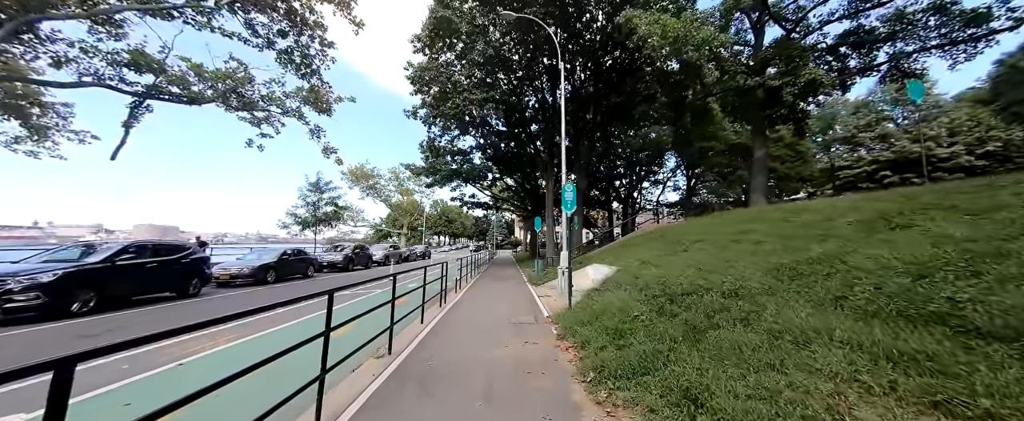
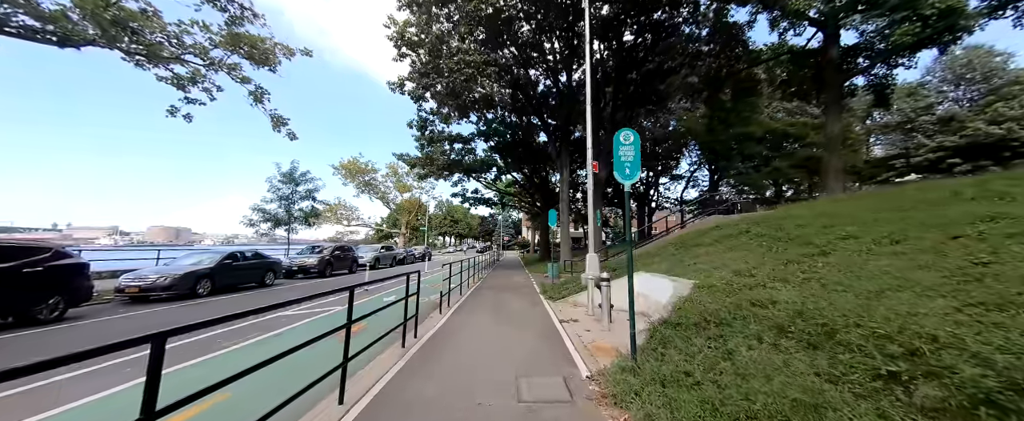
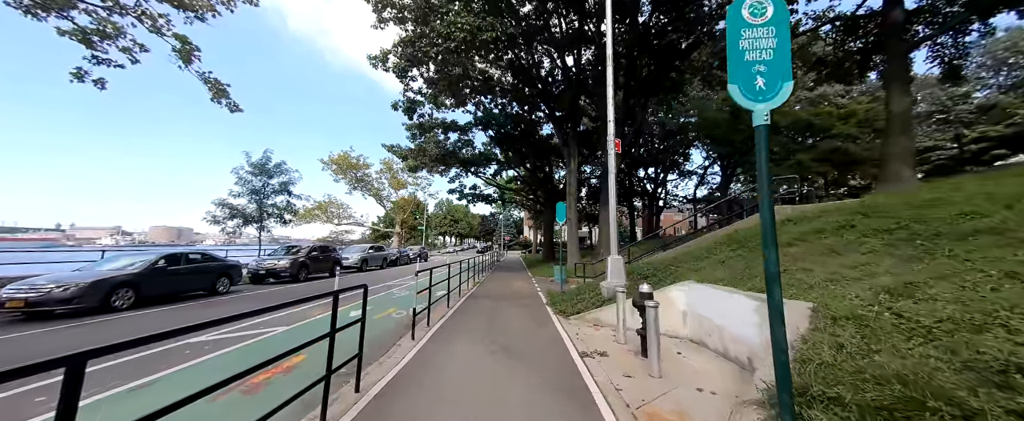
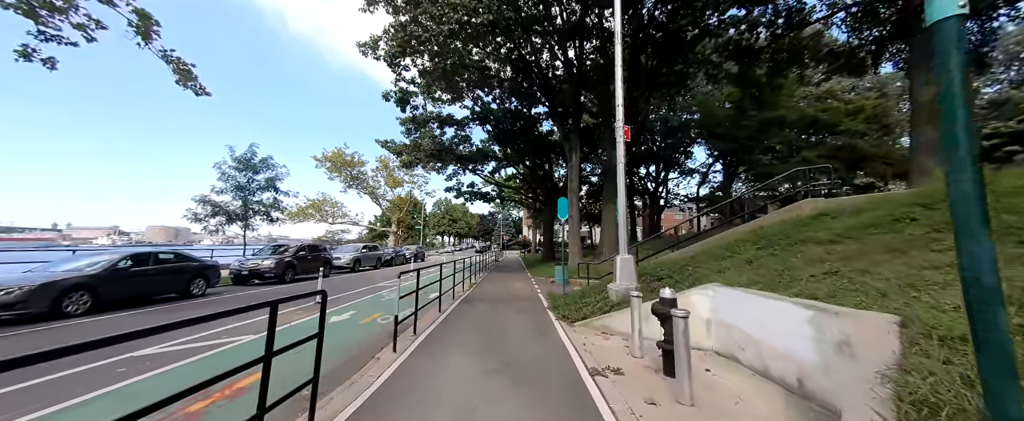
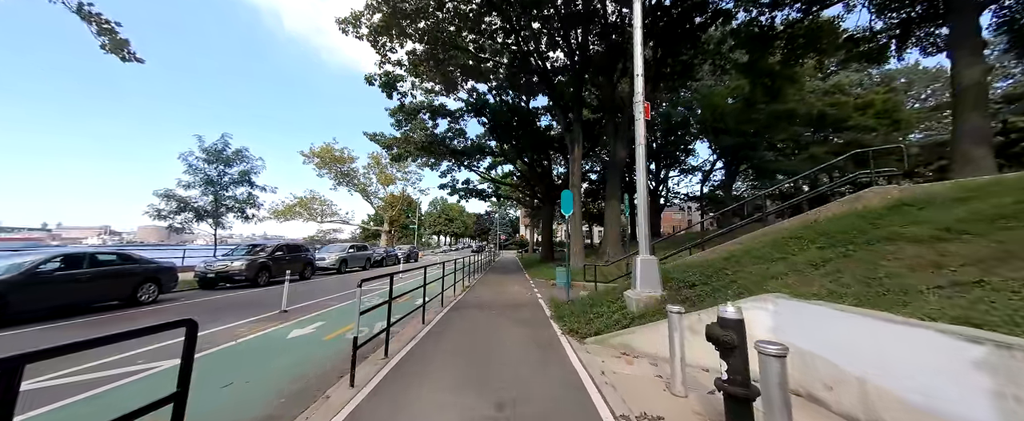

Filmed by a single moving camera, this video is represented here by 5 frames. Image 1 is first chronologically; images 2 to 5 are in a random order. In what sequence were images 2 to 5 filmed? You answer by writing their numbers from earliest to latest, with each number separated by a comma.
2, 3, 4, 5
